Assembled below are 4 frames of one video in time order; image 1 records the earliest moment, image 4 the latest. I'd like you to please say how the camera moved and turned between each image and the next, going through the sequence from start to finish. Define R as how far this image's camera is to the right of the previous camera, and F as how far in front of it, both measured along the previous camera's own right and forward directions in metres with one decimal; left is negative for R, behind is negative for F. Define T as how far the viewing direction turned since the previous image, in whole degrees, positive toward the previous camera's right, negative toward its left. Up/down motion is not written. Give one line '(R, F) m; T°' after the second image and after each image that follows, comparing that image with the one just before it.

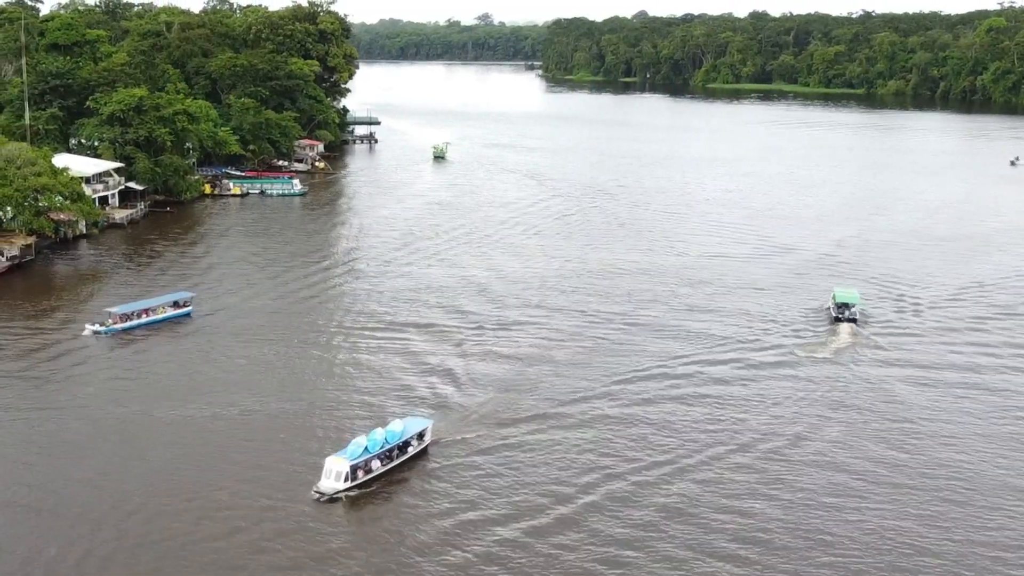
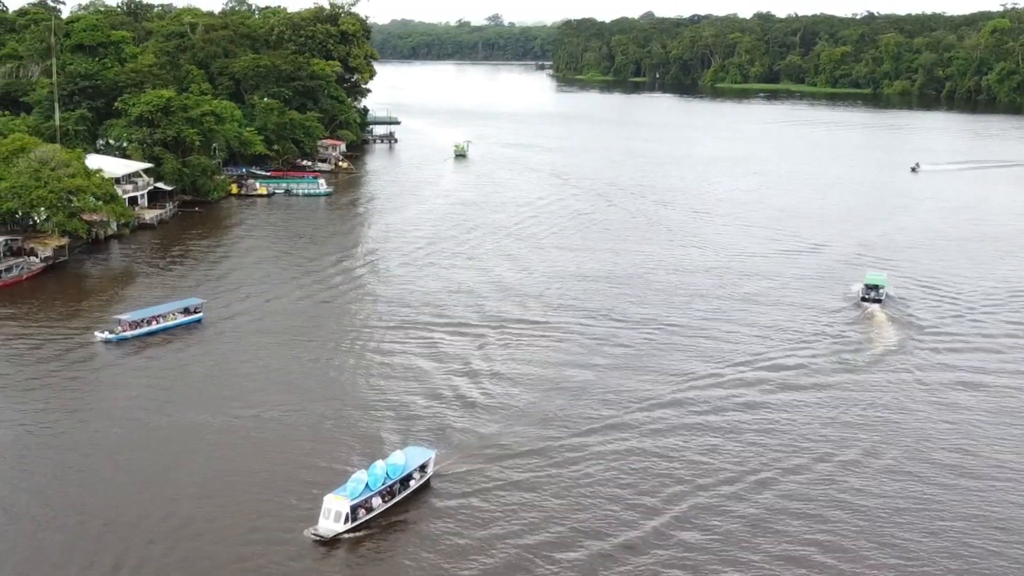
(-1.6, -0.6) m; +1°
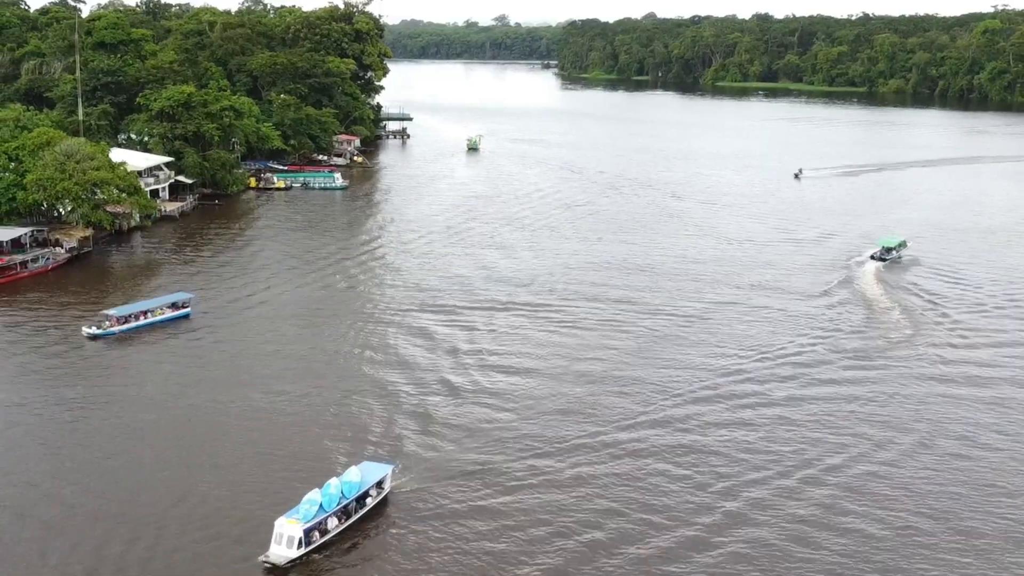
(-0.8, -1.1) m; +1°
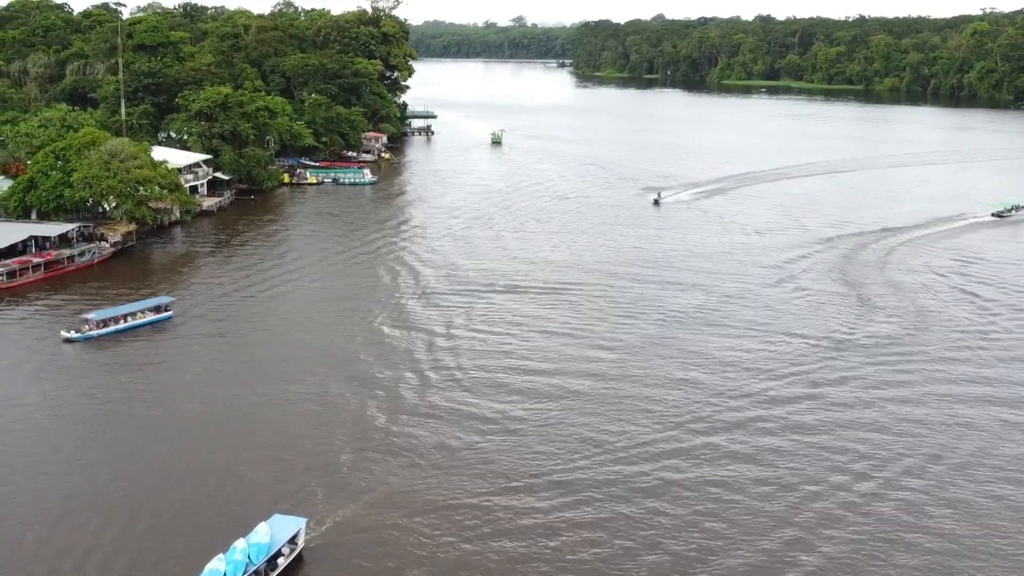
(-1.5, -2.2) m; +1°
